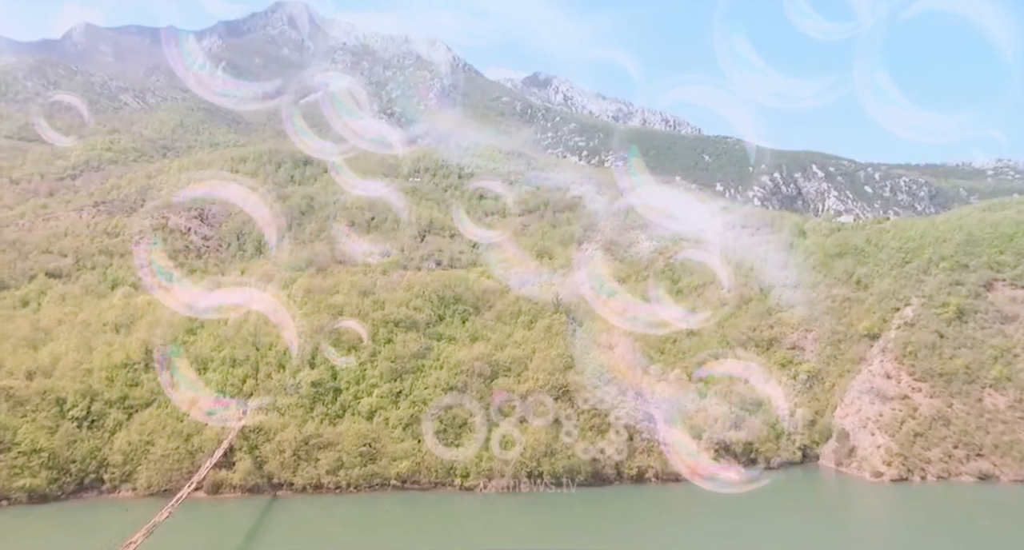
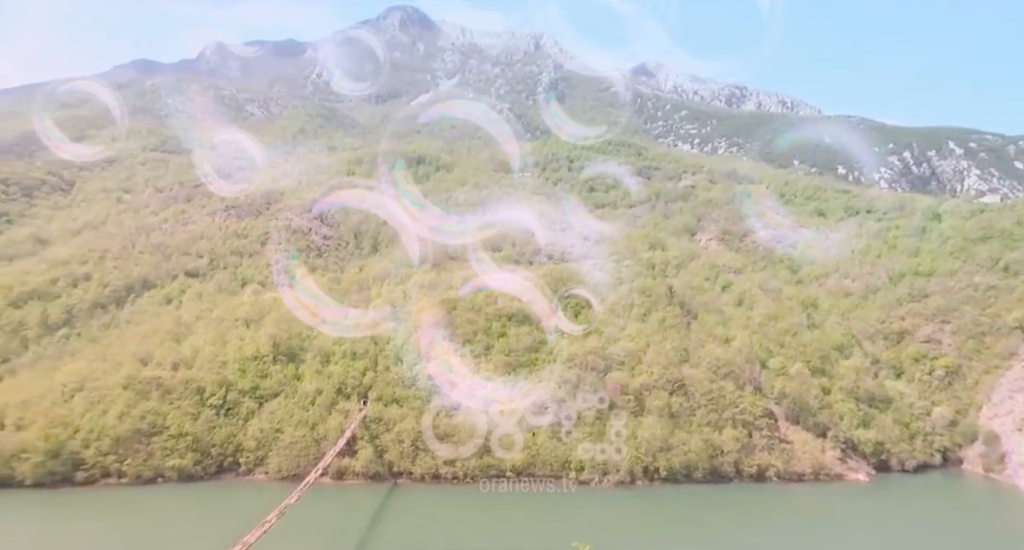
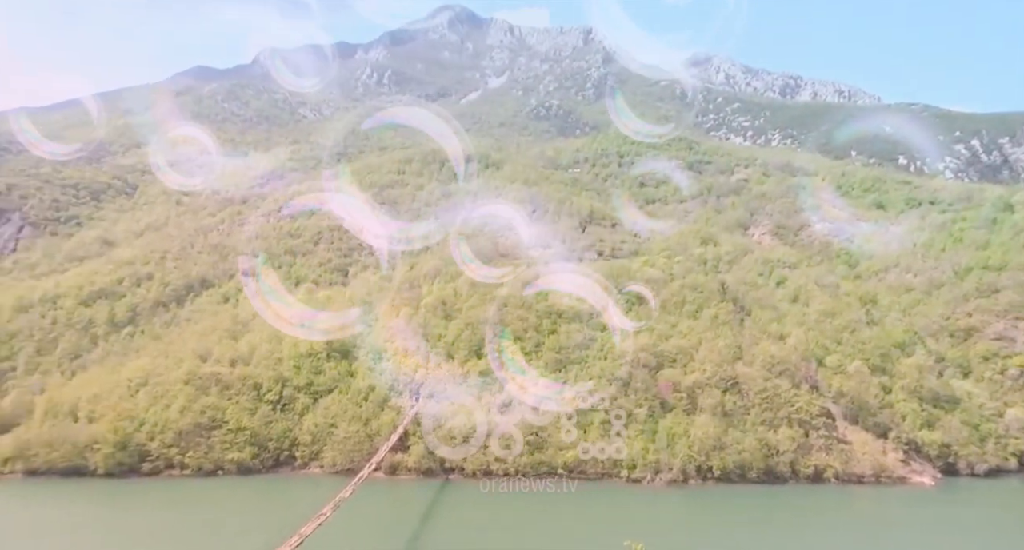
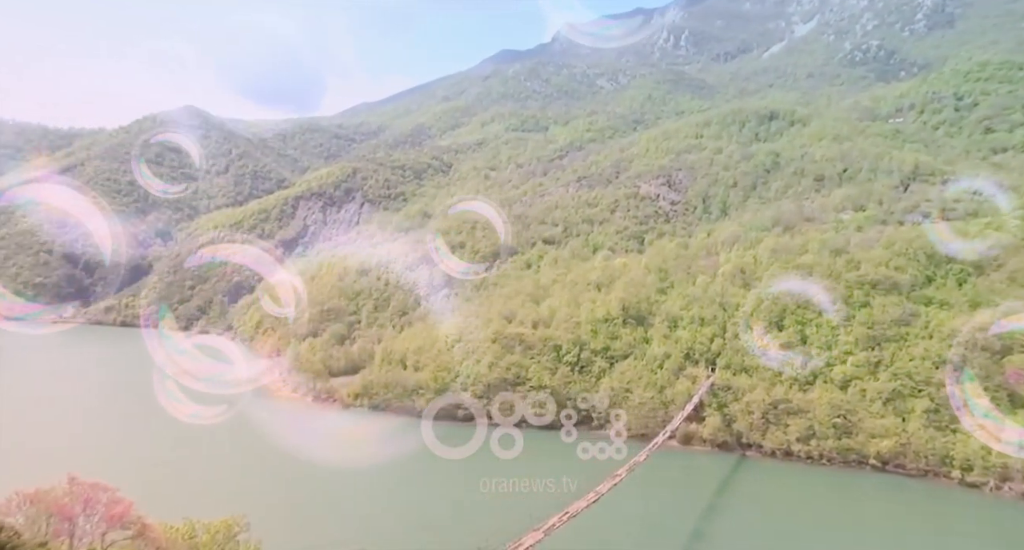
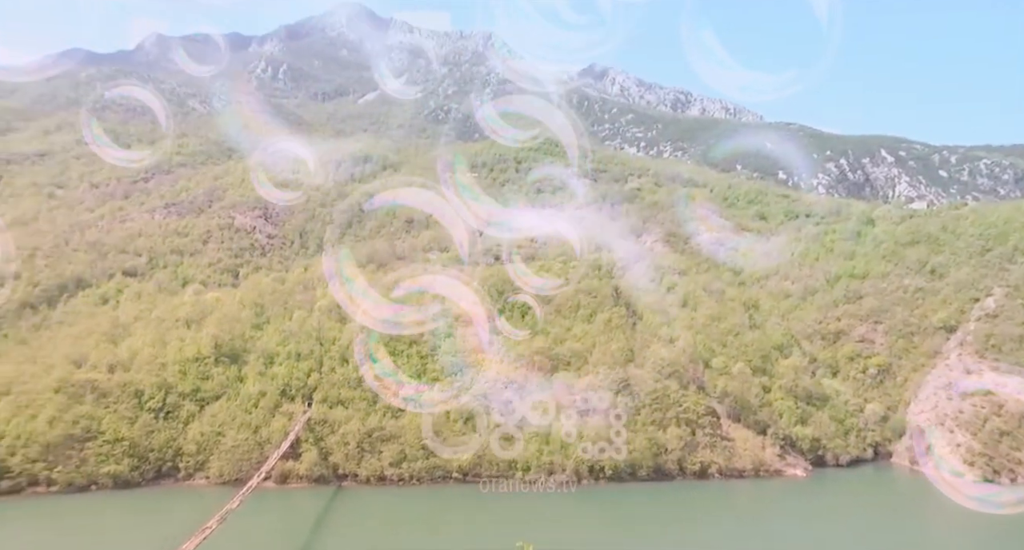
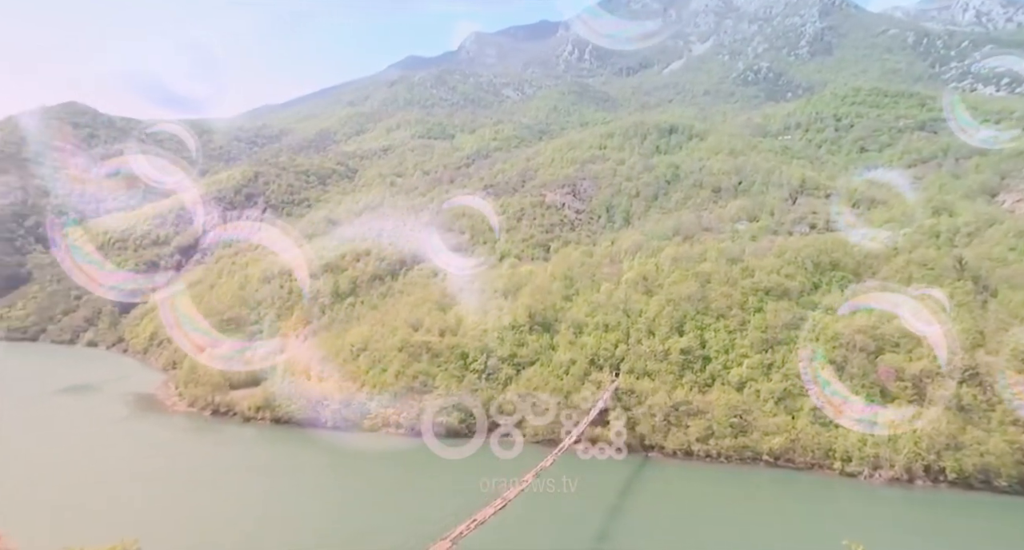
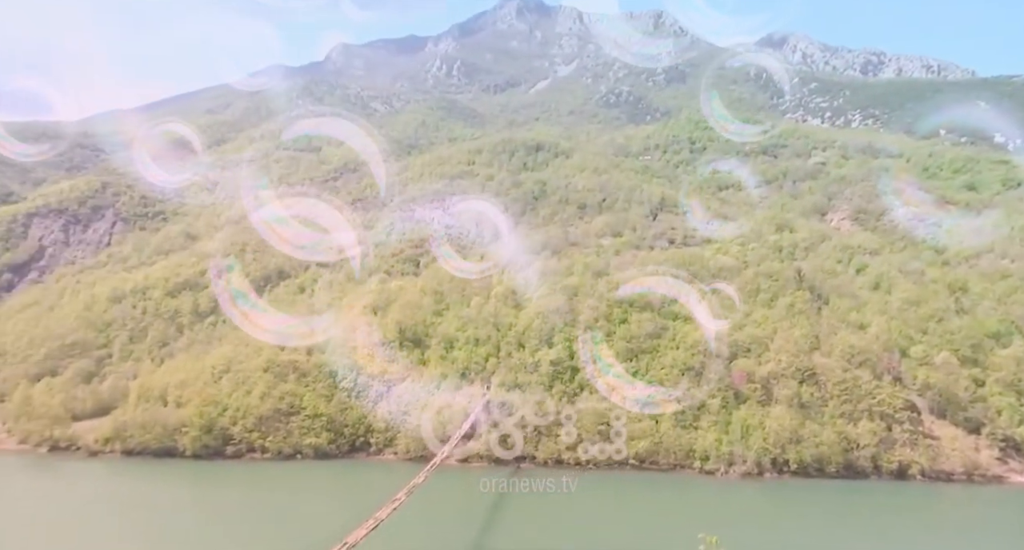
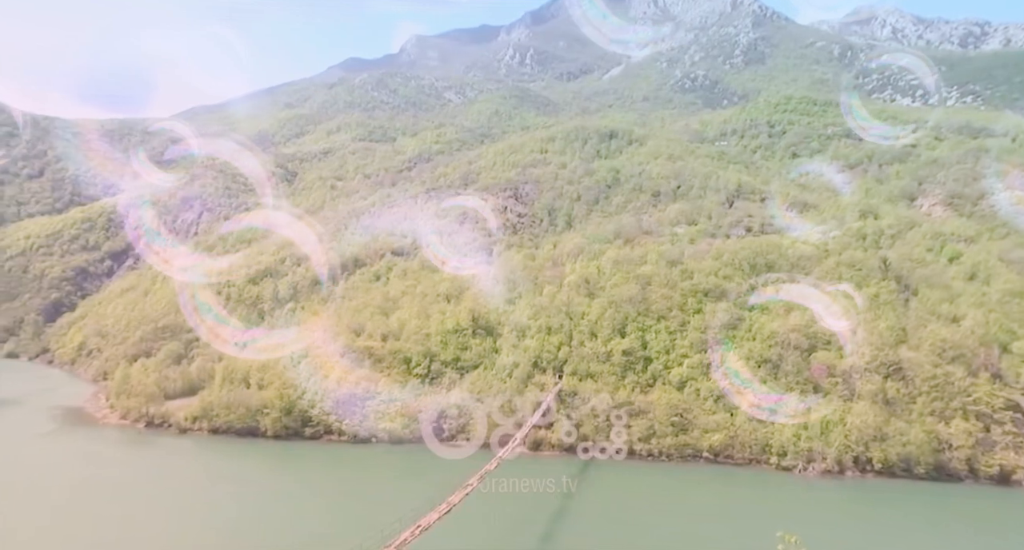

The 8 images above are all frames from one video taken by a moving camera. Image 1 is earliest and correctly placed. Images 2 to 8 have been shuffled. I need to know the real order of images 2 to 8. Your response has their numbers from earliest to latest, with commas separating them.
5, 2, 3, 7, 8, 6, 4
